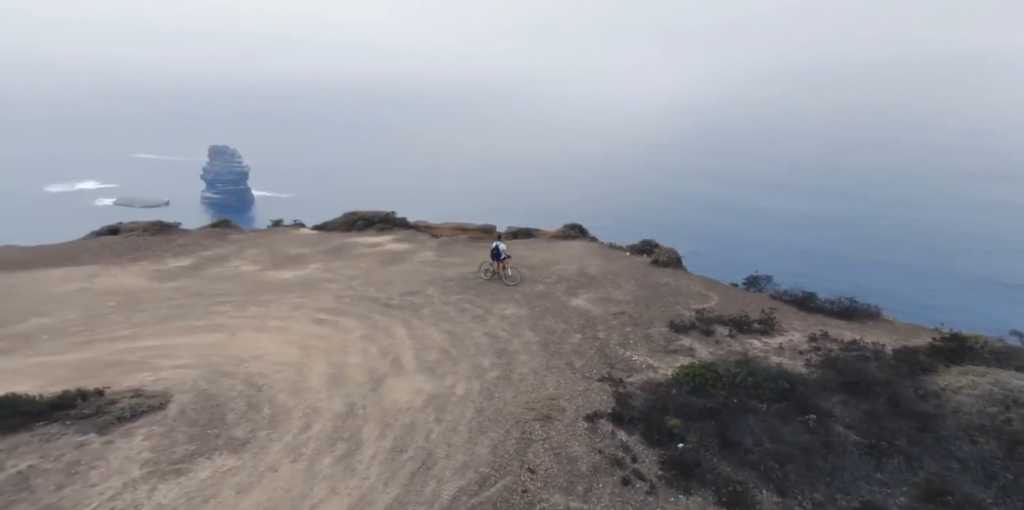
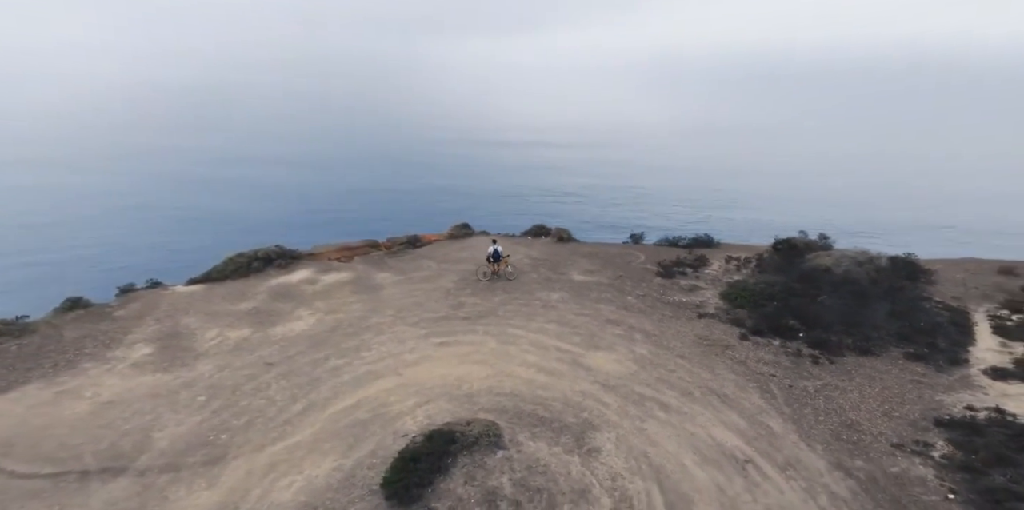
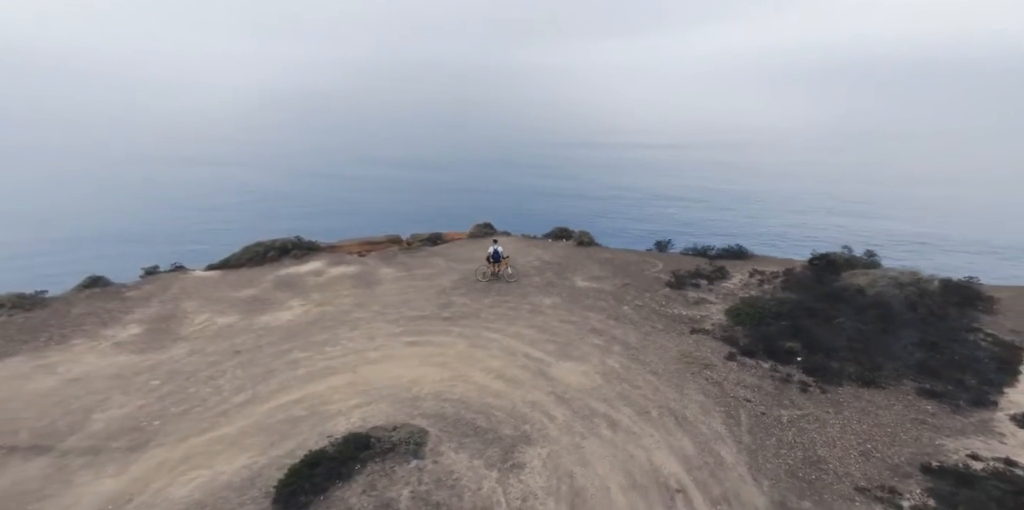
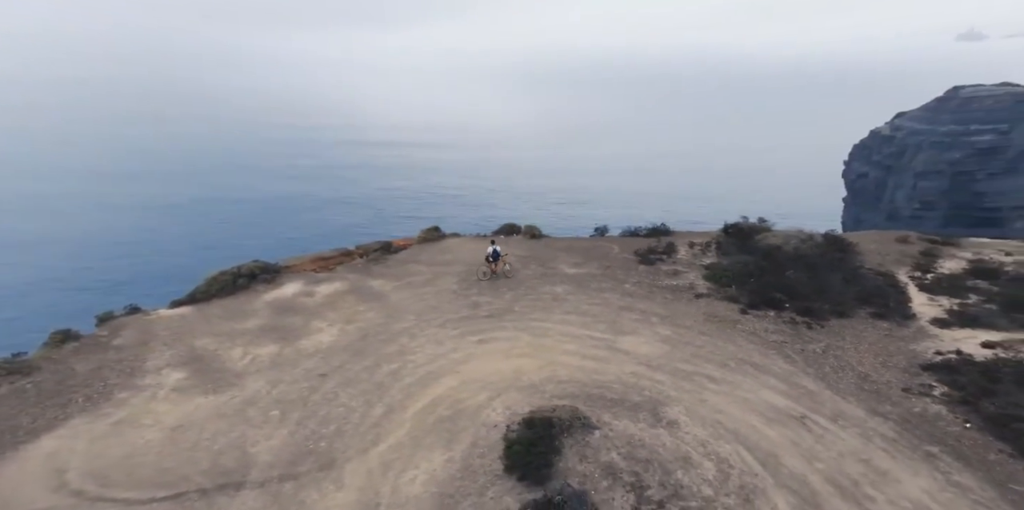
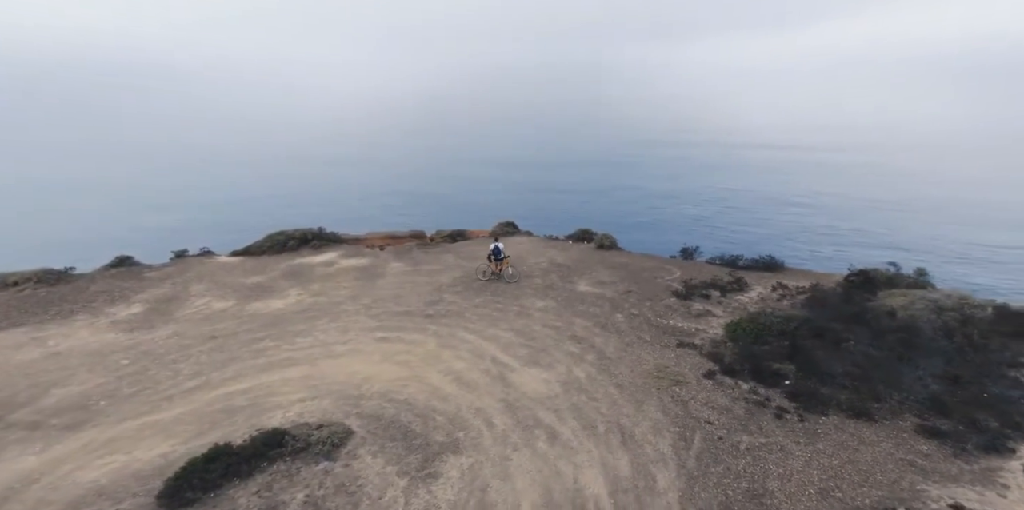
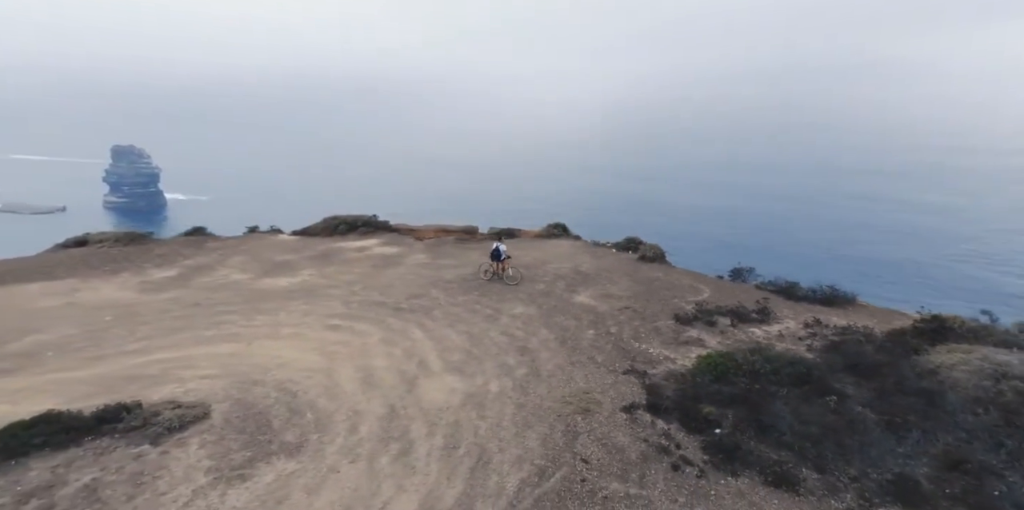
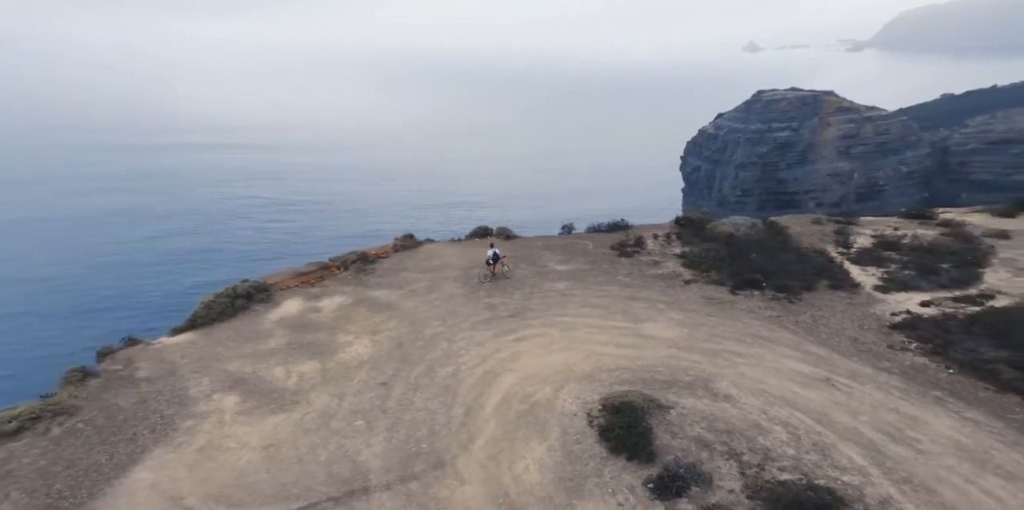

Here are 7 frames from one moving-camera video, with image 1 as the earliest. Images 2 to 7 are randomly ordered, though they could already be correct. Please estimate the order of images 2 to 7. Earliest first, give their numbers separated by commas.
6, 5, 3, 2, 4, 7
